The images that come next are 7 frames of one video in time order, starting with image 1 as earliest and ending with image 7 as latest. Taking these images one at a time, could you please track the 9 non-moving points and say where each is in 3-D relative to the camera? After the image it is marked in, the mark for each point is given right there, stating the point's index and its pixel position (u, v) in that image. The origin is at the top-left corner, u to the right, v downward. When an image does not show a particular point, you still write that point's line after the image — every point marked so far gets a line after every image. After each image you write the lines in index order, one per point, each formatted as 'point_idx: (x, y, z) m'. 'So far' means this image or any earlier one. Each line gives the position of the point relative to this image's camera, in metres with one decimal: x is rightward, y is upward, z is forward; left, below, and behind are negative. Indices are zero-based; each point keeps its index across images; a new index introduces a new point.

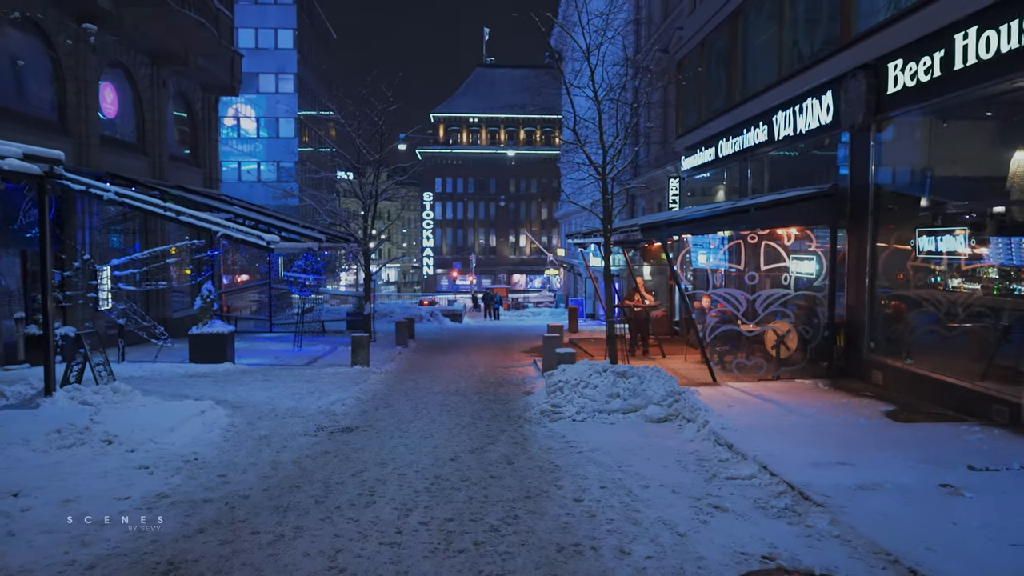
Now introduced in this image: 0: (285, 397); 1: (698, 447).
0: (-2.9, -1.4, +12.0) m
1: (+1.7, -1.4, +8.4) m
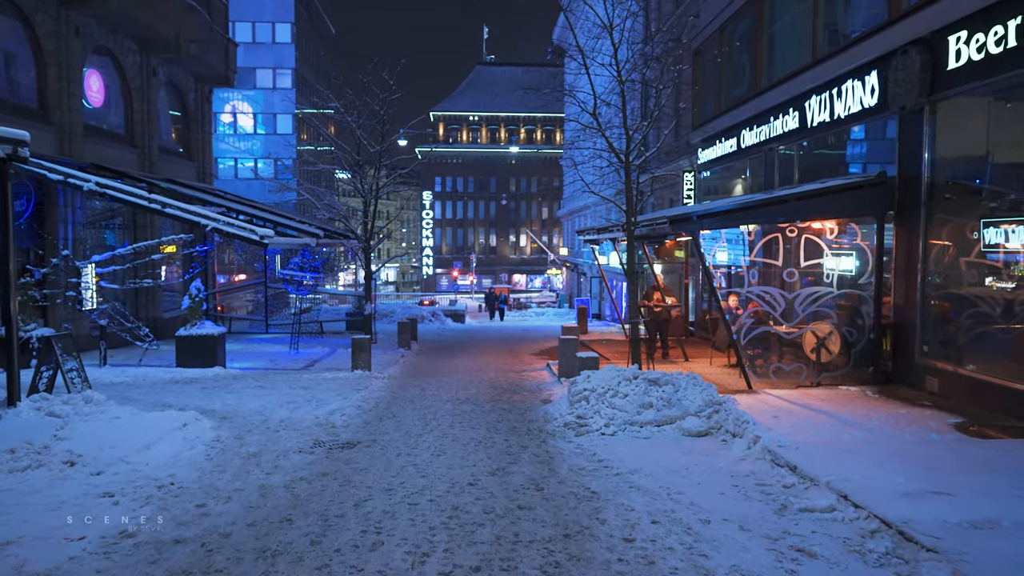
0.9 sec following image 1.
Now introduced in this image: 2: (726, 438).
0: (-2.7, -1.4, +10.9) m
1: (+1.9, -1.4, +7.2) m
2: (+2.0, -1.4, +8.7) m
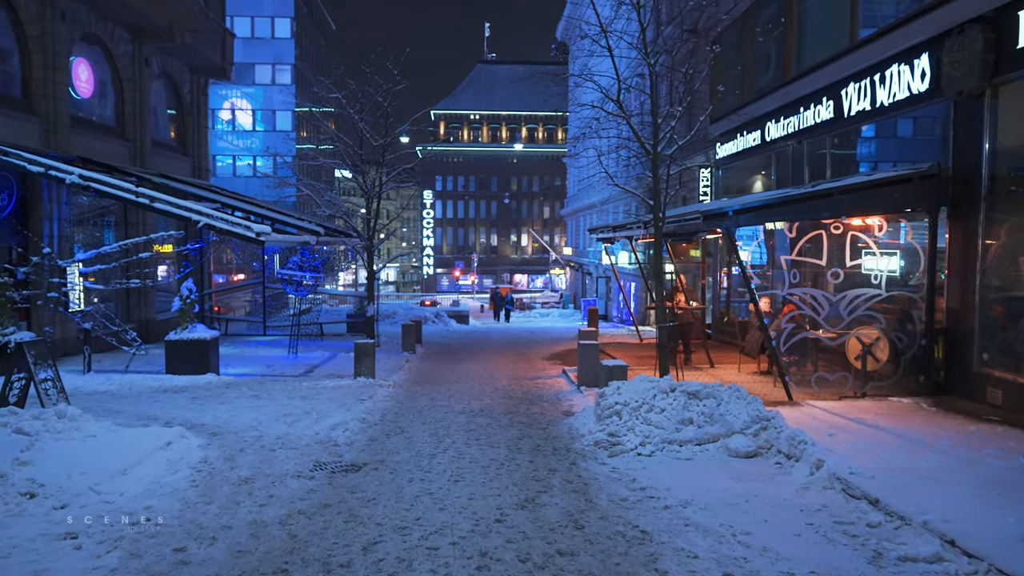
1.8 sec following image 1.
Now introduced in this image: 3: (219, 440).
0: (-2.5, -1.4, +9.9) m
1: (+2.1, -1.4, +6.2) m
2: (+2.2, -1.4, +7.6) m
3: (-2.7, -1.4, +8.7) m
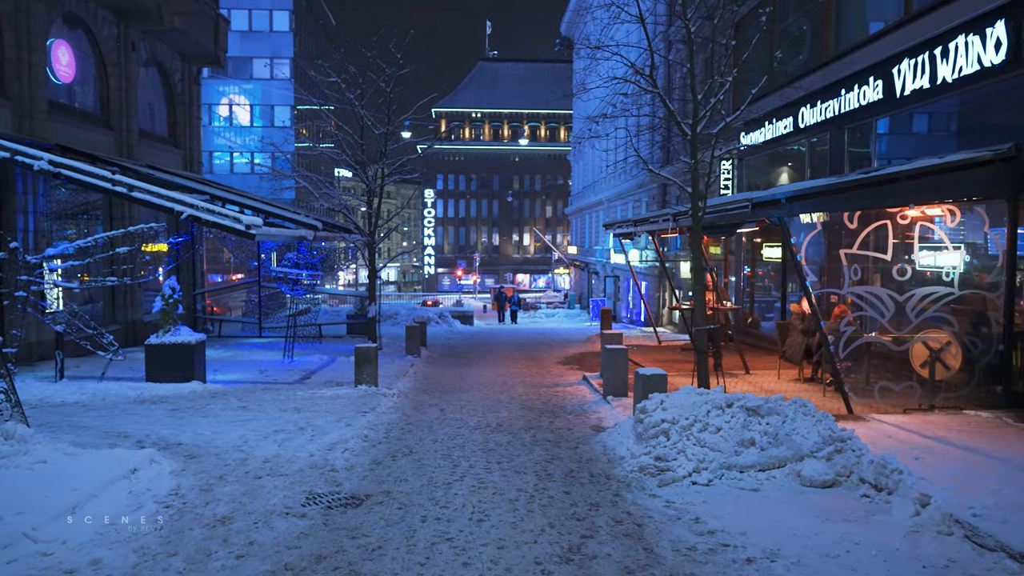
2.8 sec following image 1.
0: (-2.3, -1.4, +8.6) m
1: (+2.3, -1.4, +5.0) m
2: (+2.4, -1.4, +6.4) m
3: (-2.5, -1.4, +7.4) m
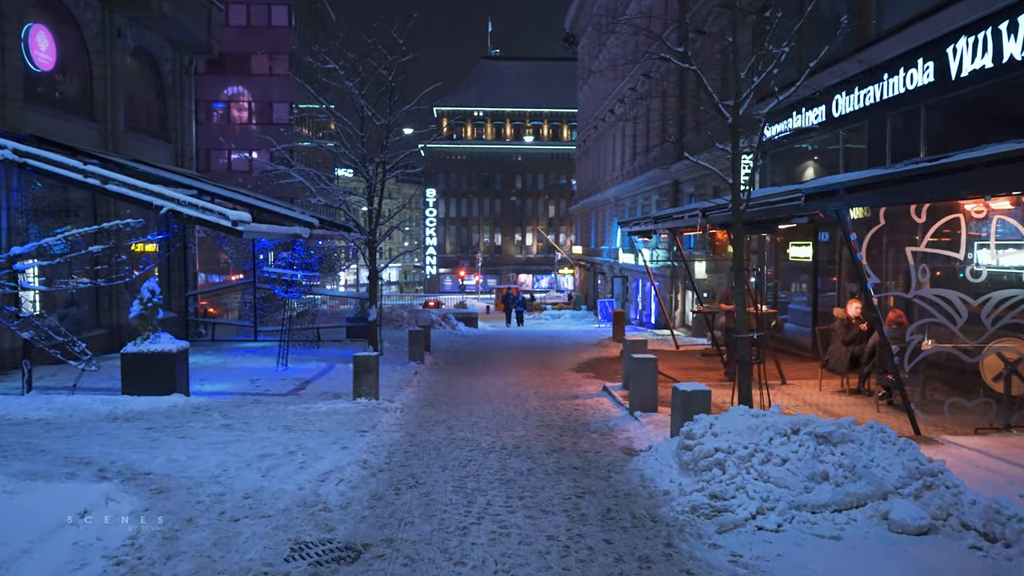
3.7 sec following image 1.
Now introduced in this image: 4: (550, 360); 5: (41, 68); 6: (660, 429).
0: (-2.1, -1.4, +7.4) m
1: (+2.5, -1.4, +3.8) m
2: (+2.6, -1.4, +5.2) m
3: (-2.3, -1.4, +6.3) m
4: (+0.7, -1.4, +18.5) m
5: (-8.2, +3.8, +16.3) m
6: (+1.4, -1.4, +9.1) m
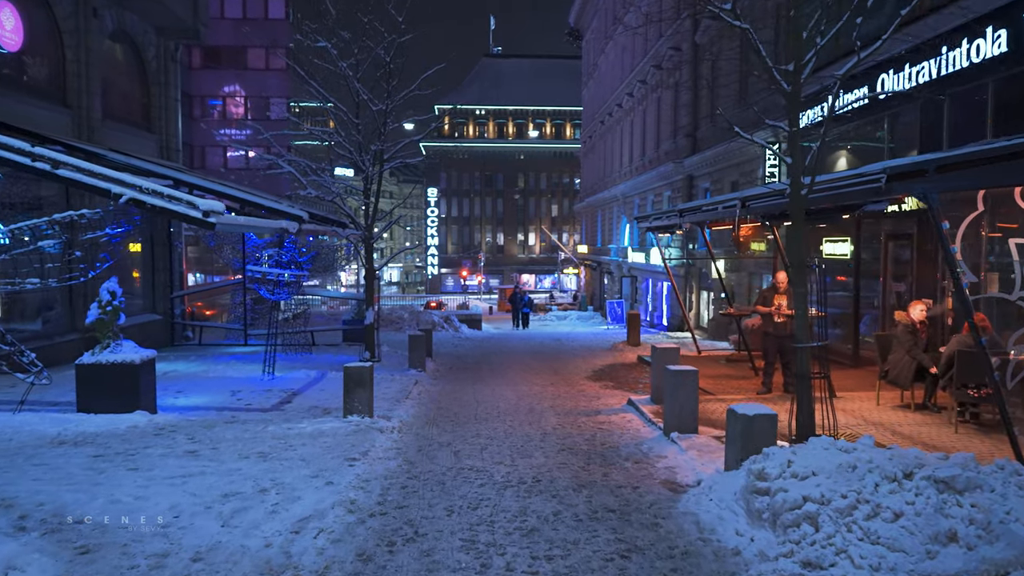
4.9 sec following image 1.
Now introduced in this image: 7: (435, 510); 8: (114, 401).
0: (-2.0, -1.4, +6.0) m
1: (+2.6, -1.4, +2.3) m
2: (+2.7, -1.4, +3.7) m
3: (-2.2, -1.4, +4.8) m
4: (+0.9, -1.4, +17.1) m
5: (-8.0, +3.8, +14.8) m
6: (+1.6, -1.4, +7.7) m
7: (-0.5, -1.4, +6.2) m
8: (-4.0, -1.2, +9.5) m
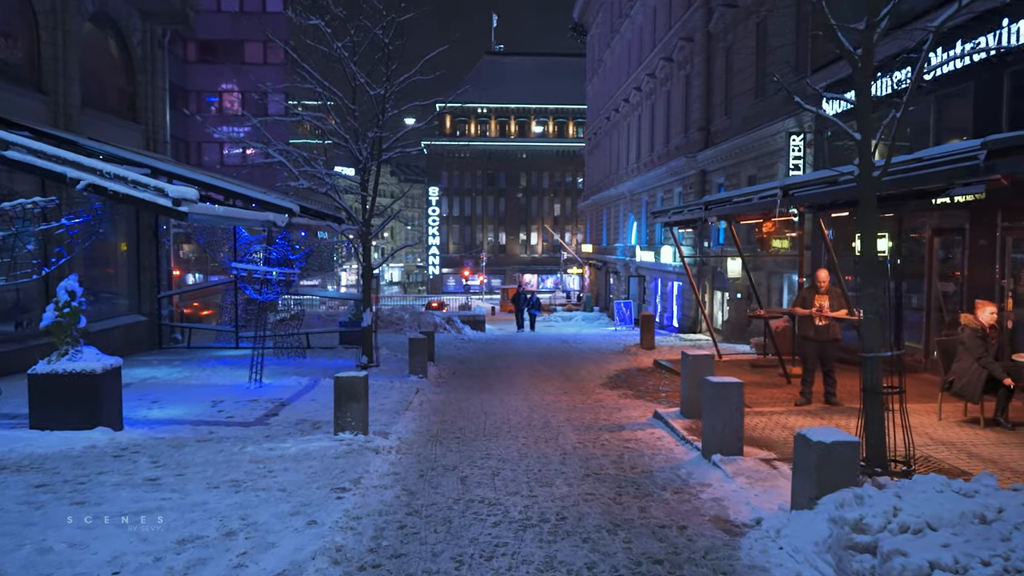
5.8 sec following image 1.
0: (-1.8, -1.4, +4.8) m
1: (+2.7, -1.4, +1.2) m
2: (+2.8, -1.4, +2.6) m
3: (-2.1, -1.4, +3.7) m
4: (+1.0, -1.4, +15.9) m
5: (-7.9, +3.8, +13.7) m
6: (+1.7, -1.4, +6.5) m
7: (-0.4, -1.4, +5.0) m
8: (-3.9, -1.1, +8.3) m
